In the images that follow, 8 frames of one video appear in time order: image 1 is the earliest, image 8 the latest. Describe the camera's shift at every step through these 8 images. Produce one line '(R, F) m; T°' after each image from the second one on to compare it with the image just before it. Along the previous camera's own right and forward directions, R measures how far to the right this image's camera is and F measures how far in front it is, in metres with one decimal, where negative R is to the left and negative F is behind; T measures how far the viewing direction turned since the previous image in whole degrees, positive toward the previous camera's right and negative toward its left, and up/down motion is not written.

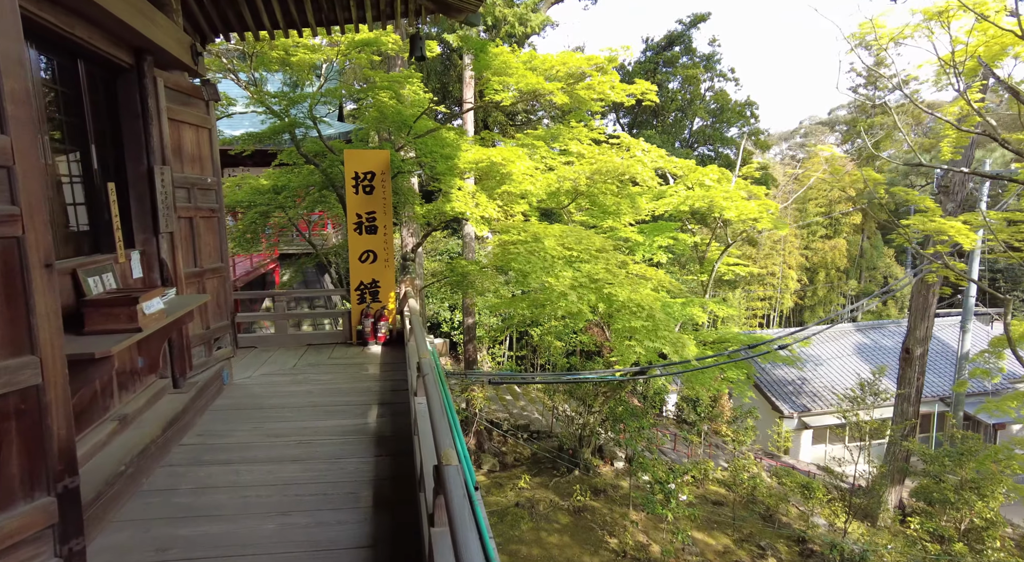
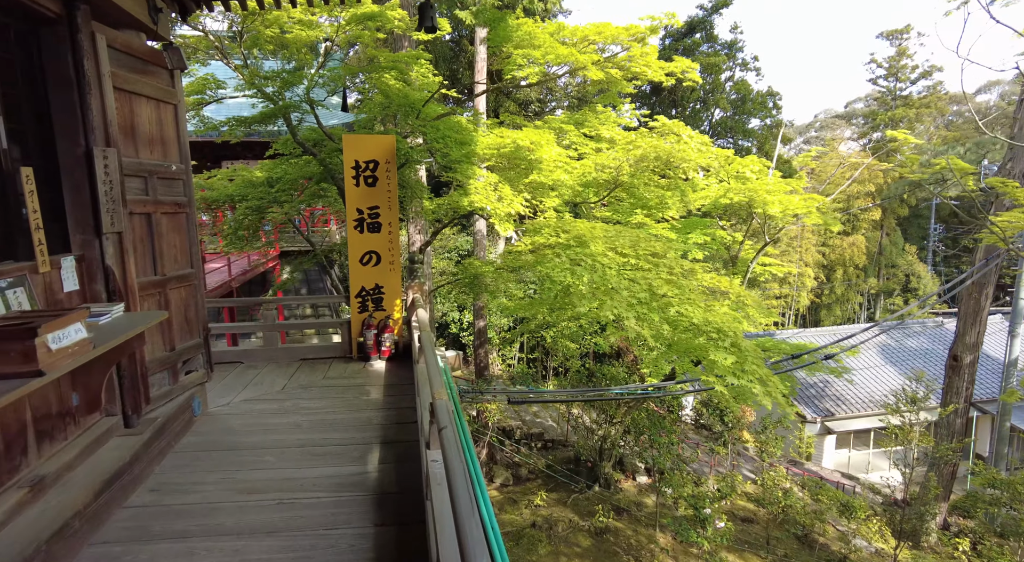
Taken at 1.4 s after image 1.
(-0.2, +0.8) m; -1°
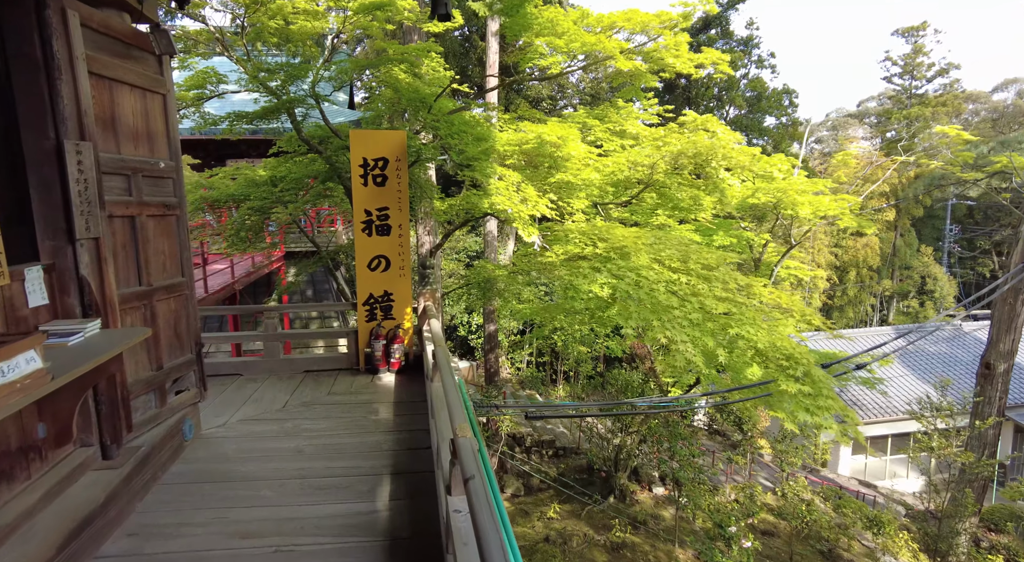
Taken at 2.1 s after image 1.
(-0.1, +0.4) m; -1°
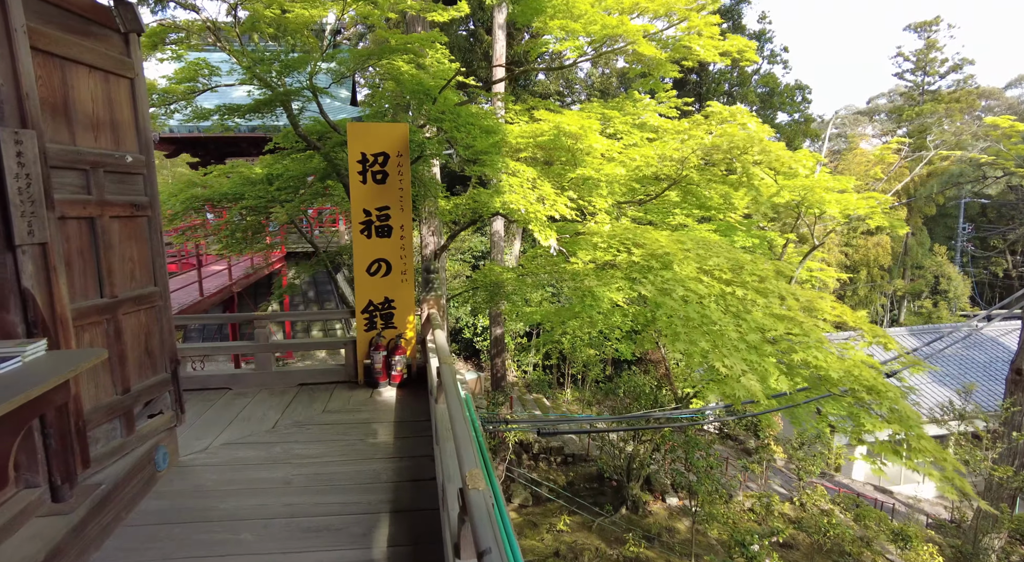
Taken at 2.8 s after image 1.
(-0.1, +0.4) m; 0°
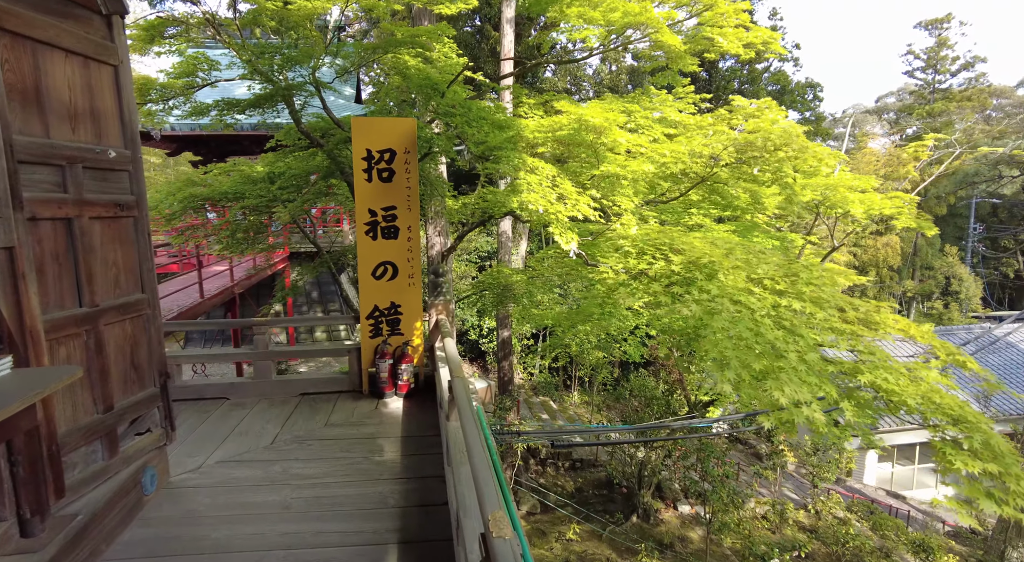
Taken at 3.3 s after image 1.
(-0.1, +0.3) m; 0°
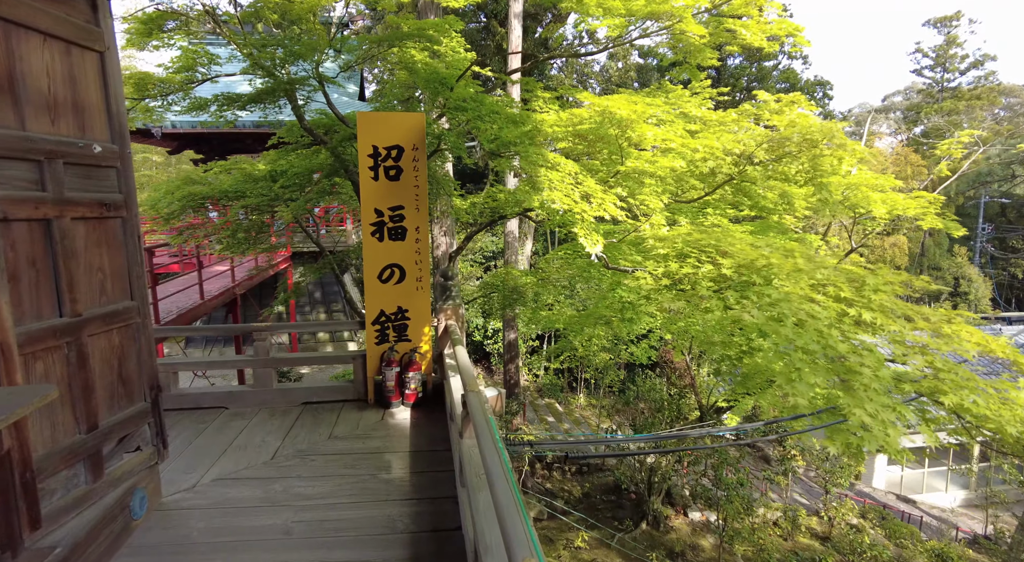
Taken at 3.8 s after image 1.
(-0.1, +0.2) m; 0°
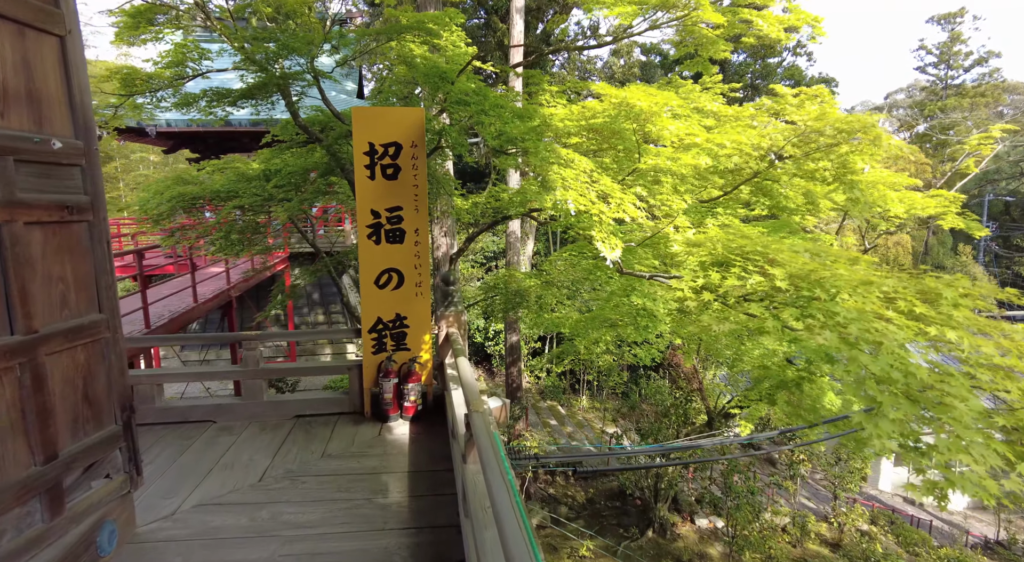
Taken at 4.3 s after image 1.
(0.0, +0.2) m; 0°
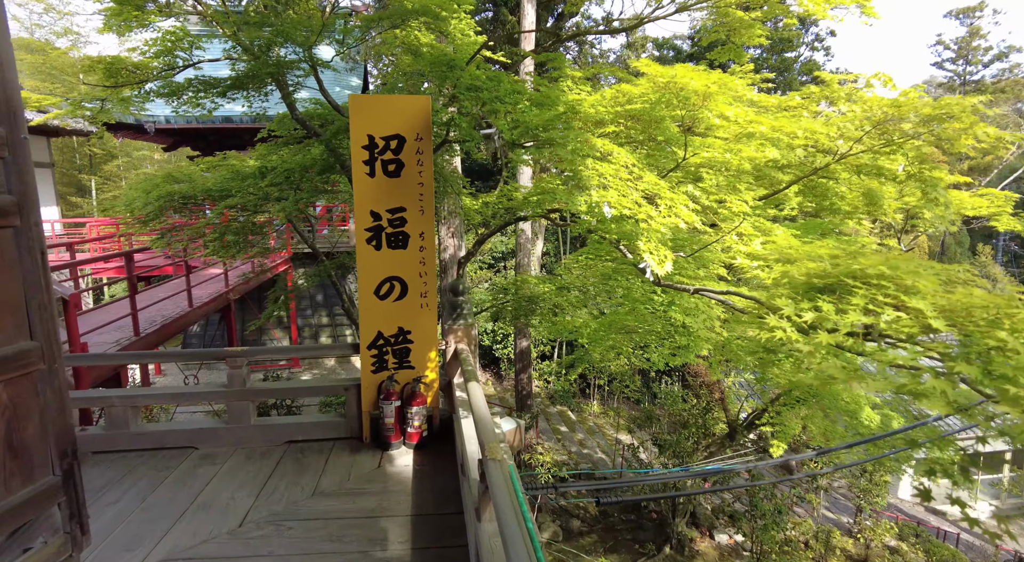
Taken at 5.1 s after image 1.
(-0.1, +0.4) m; -1°
